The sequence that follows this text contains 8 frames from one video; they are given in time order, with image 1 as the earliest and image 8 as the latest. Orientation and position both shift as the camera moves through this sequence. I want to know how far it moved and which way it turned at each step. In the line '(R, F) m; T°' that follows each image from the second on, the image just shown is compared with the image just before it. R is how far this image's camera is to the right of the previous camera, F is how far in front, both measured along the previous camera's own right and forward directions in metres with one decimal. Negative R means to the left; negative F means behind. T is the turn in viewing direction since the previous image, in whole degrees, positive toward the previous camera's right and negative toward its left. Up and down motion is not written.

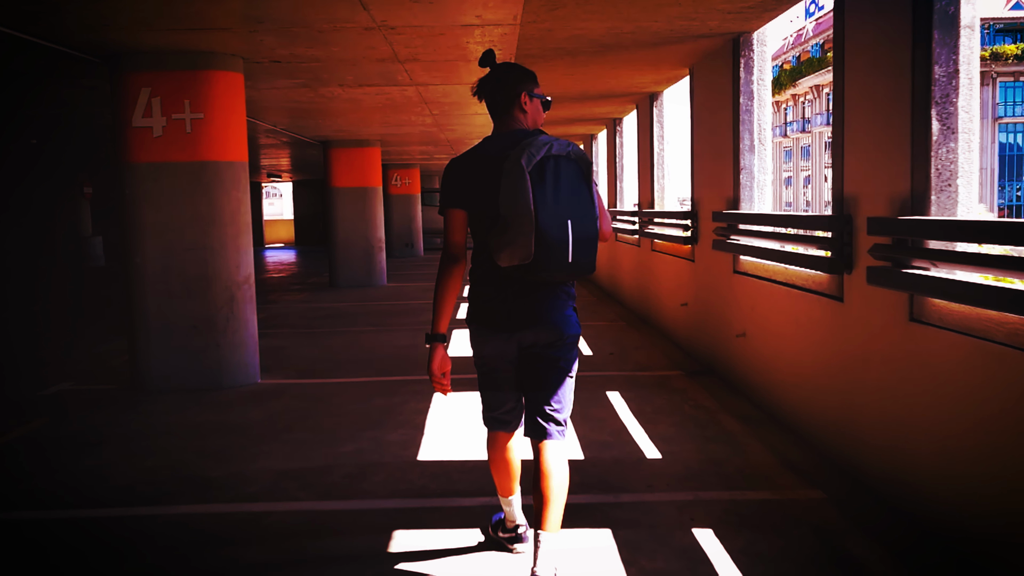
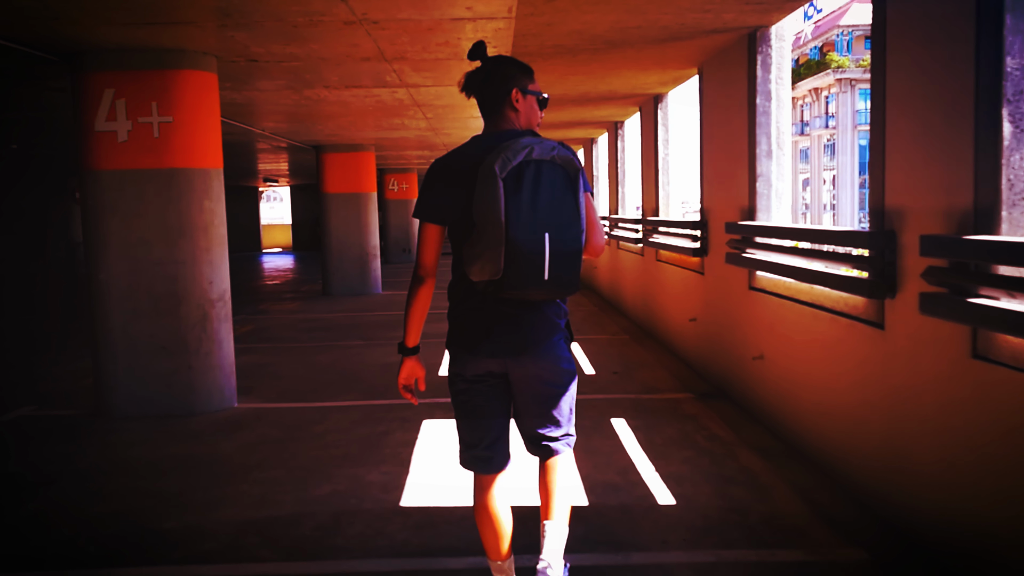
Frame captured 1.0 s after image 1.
(0.0, +0.5) m; 0°
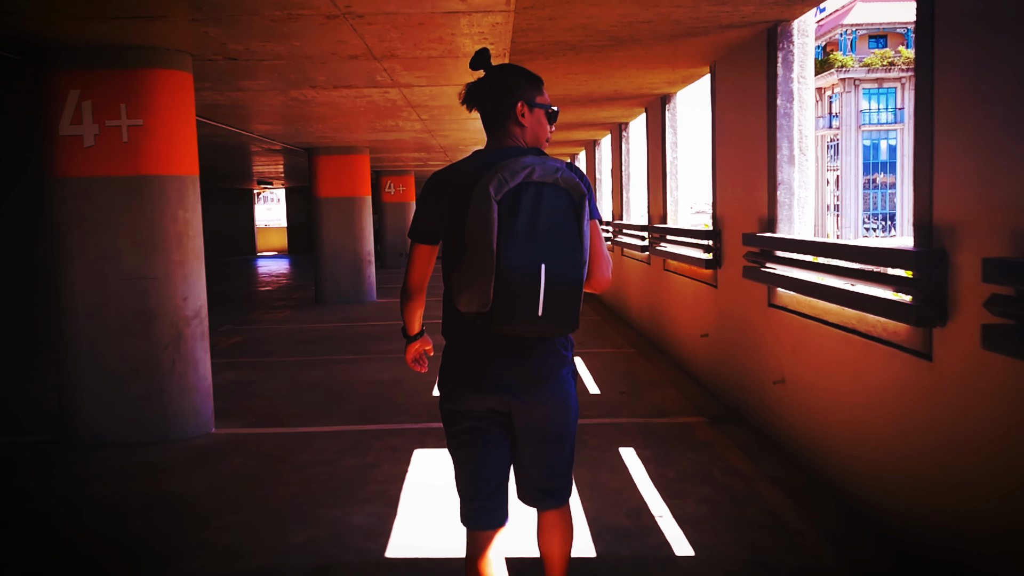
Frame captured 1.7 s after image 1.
(0.0, +0.4) m; 0°
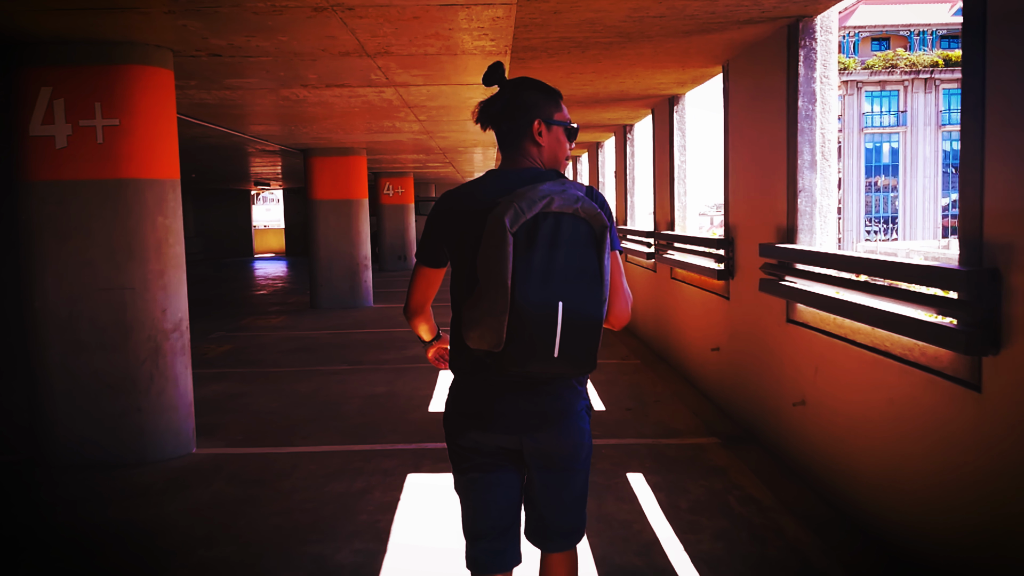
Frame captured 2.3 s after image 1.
(0.0, +0.3) m; 0°
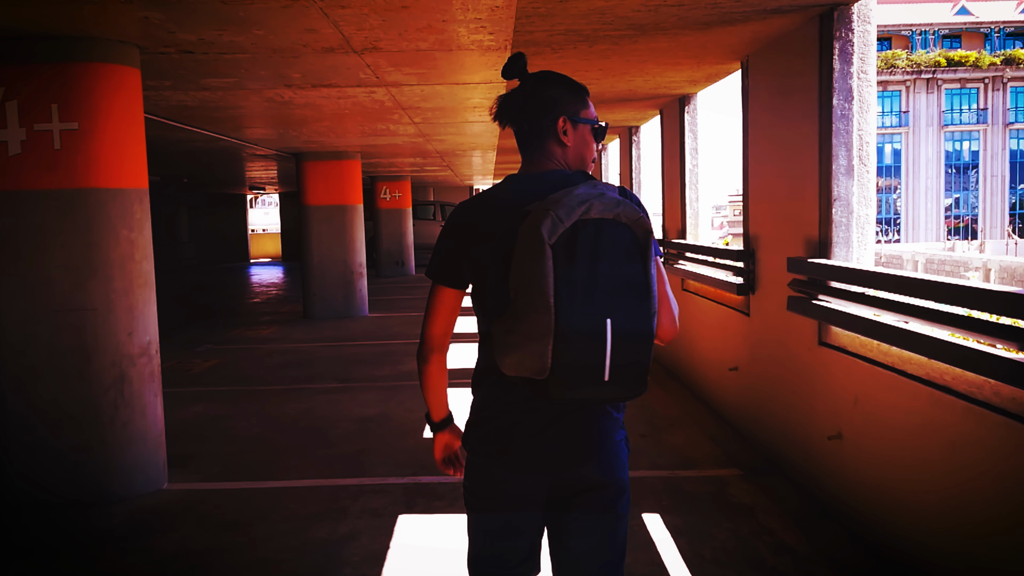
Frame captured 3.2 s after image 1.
(0.0, +0.5) m; 0°
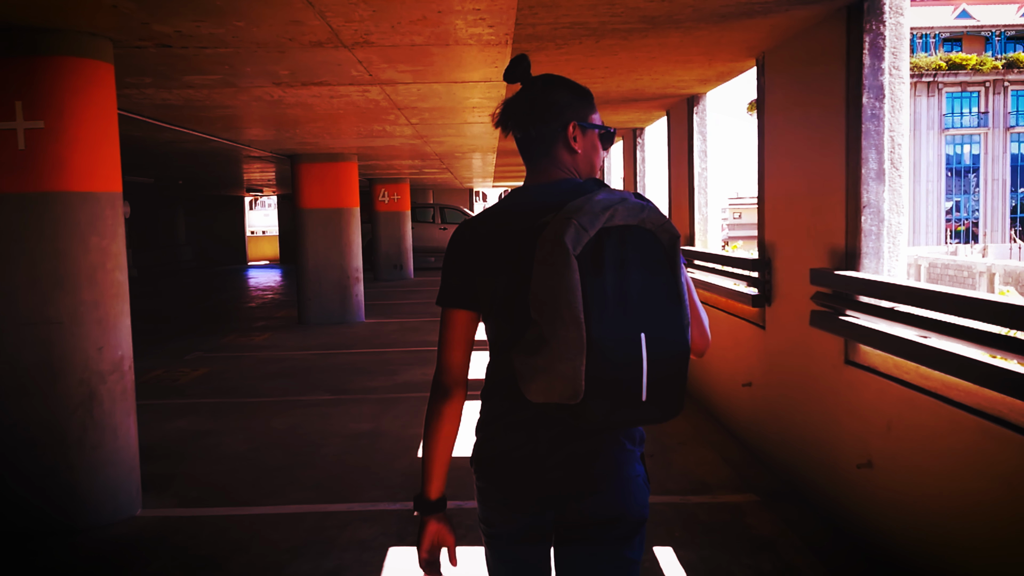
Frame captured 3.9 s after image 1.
(0.0, +0.3) m; 0°
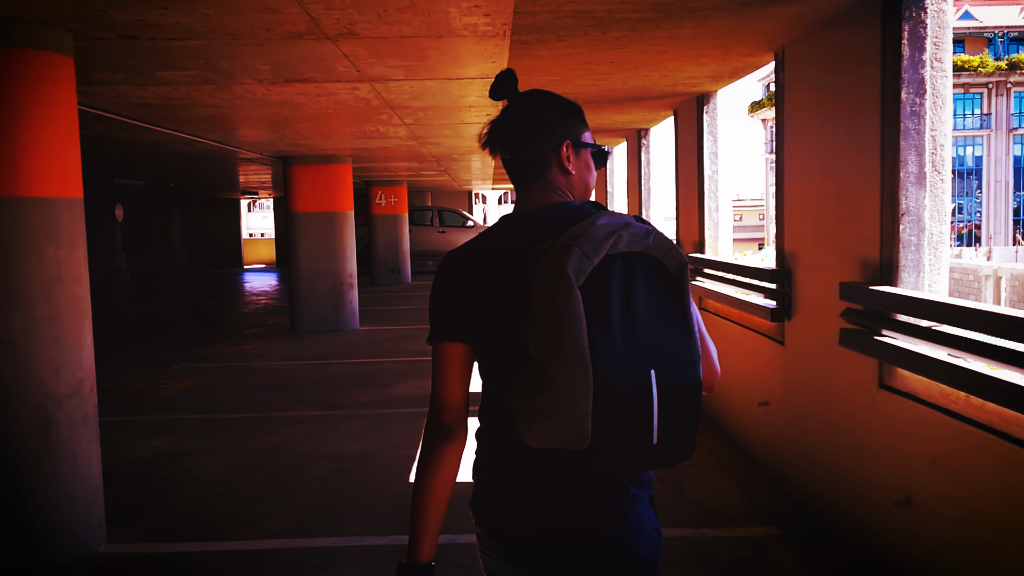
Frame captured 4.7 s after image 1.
(0.0, +0.4) m; 0°
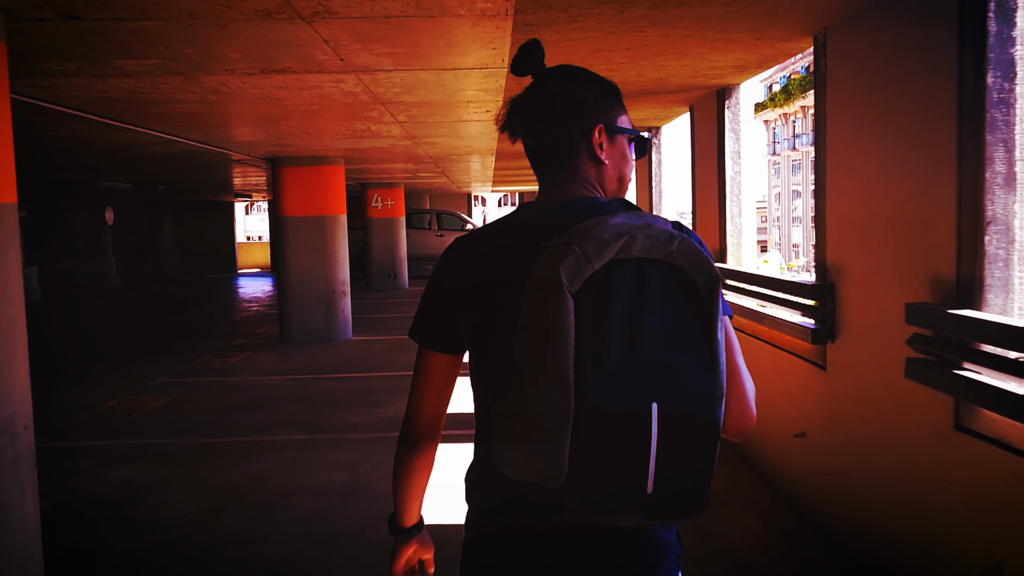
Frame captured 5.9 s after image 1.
(0.0, +0.6) m; 0°
